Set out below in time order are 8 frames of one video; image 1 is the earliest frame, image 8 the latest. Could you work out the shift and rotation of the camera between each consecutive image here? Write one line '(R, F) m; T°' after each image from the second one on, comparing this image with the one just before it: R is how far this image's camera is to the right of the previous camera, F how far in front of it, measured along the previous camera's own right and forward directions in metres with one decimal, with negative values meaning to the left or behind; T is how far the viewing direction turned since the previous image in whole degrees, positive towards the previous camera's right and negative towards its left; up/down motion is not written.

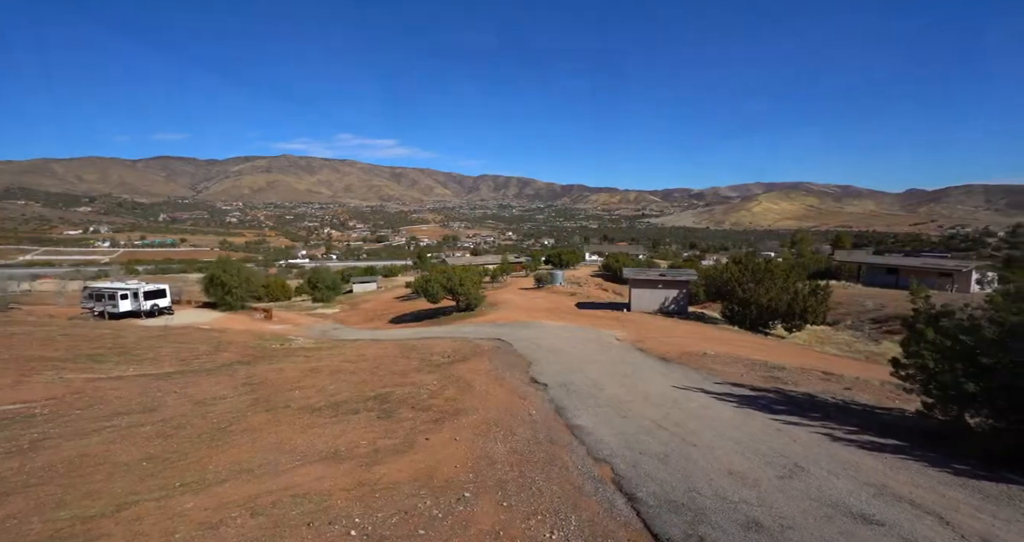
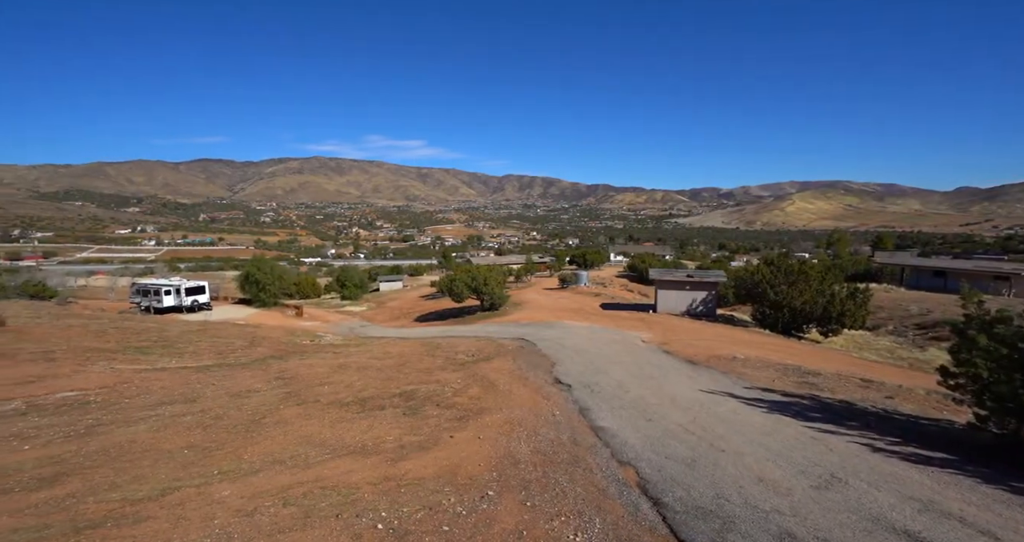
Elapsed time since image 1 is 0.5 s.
(-0.1, -0.6) m; -3°
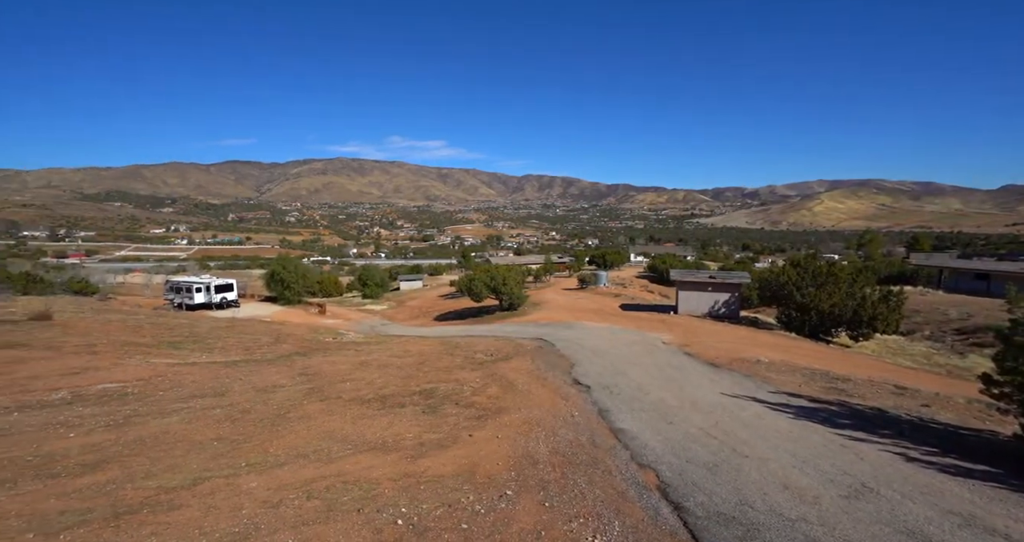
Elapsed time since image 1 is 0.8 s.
(-0.1, -0.4) m; -2°
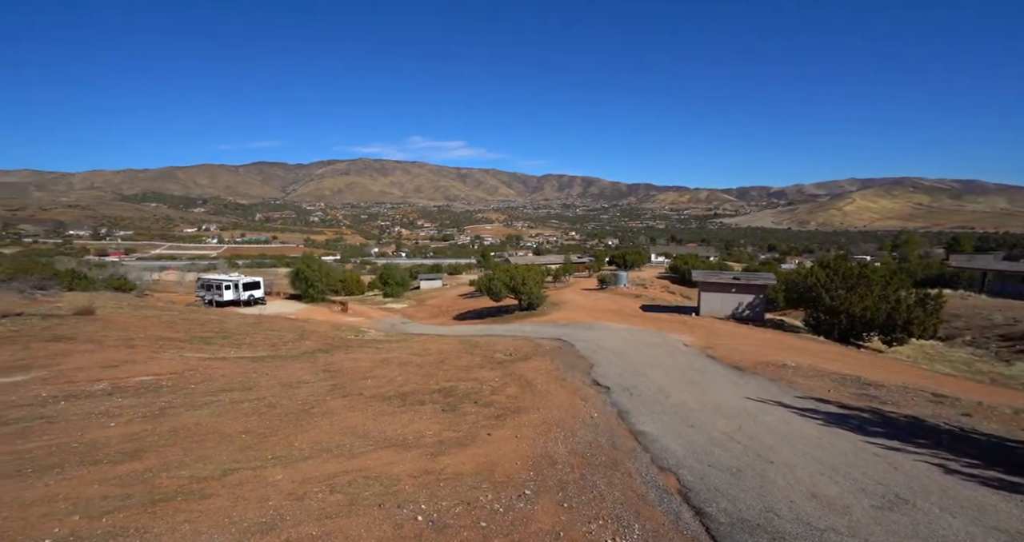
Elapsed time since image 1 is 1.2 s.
(-0.1, -0.3) m; -2°
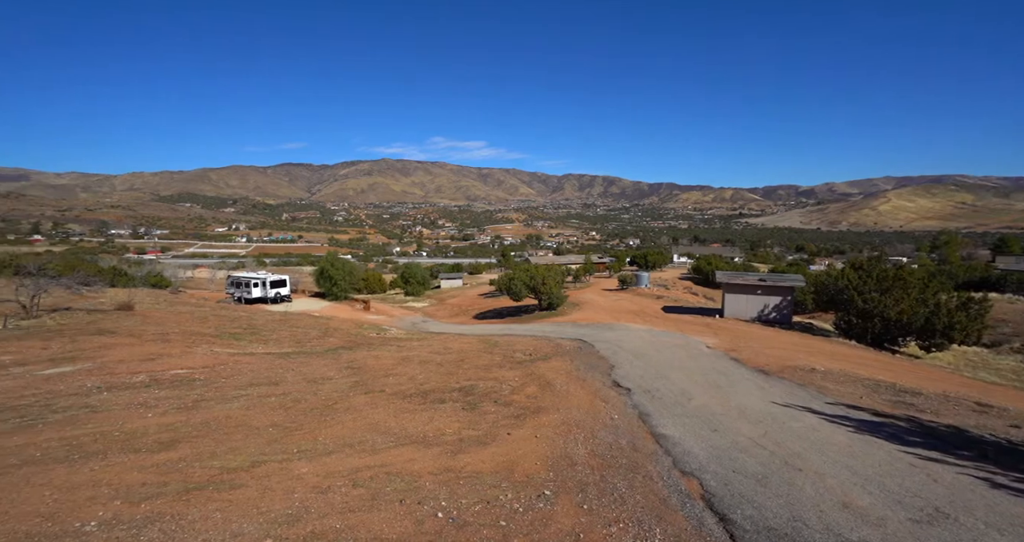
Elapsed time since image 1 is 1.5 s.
(-0.1, -0.3) m; -2°
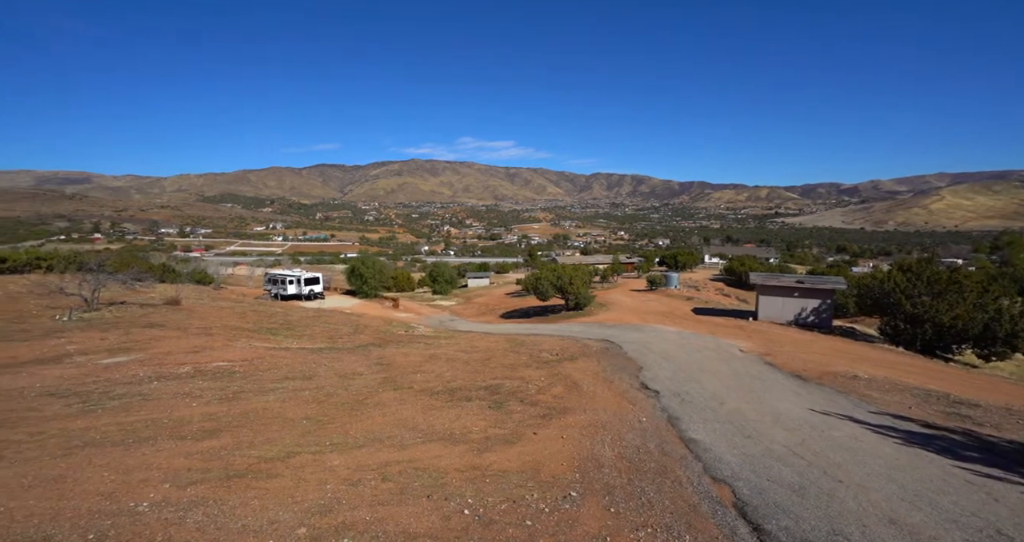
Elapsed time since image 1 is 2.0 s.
(0.0, -0.3) m; -3°
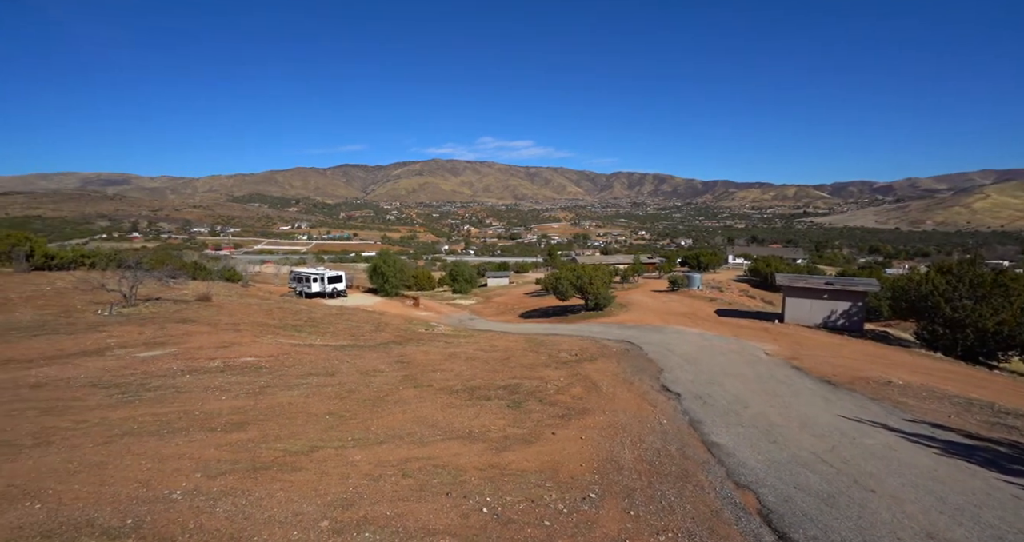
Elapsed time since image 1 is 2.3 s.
(0.0, -0.2) m; -2°
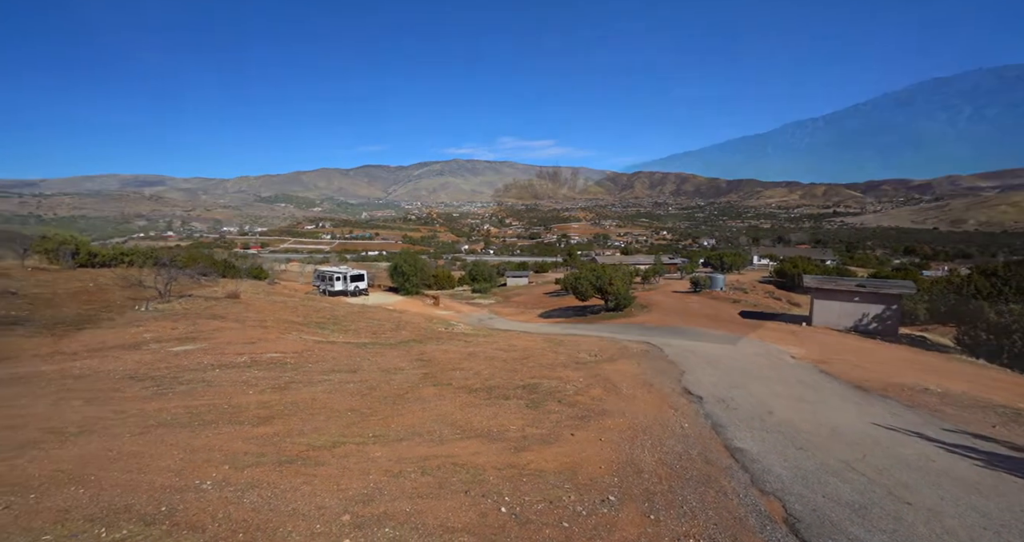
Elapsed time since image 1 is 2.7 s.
(0.0, -0.2) m; -2°
